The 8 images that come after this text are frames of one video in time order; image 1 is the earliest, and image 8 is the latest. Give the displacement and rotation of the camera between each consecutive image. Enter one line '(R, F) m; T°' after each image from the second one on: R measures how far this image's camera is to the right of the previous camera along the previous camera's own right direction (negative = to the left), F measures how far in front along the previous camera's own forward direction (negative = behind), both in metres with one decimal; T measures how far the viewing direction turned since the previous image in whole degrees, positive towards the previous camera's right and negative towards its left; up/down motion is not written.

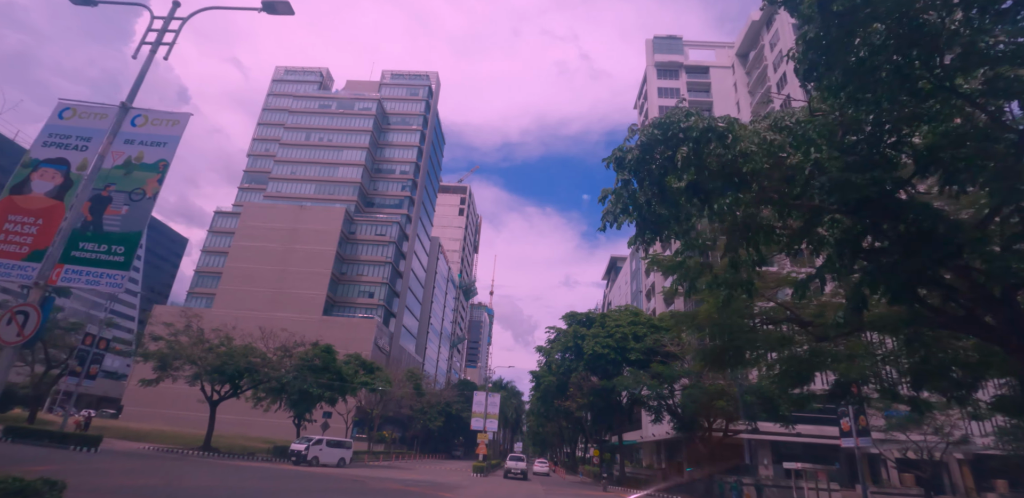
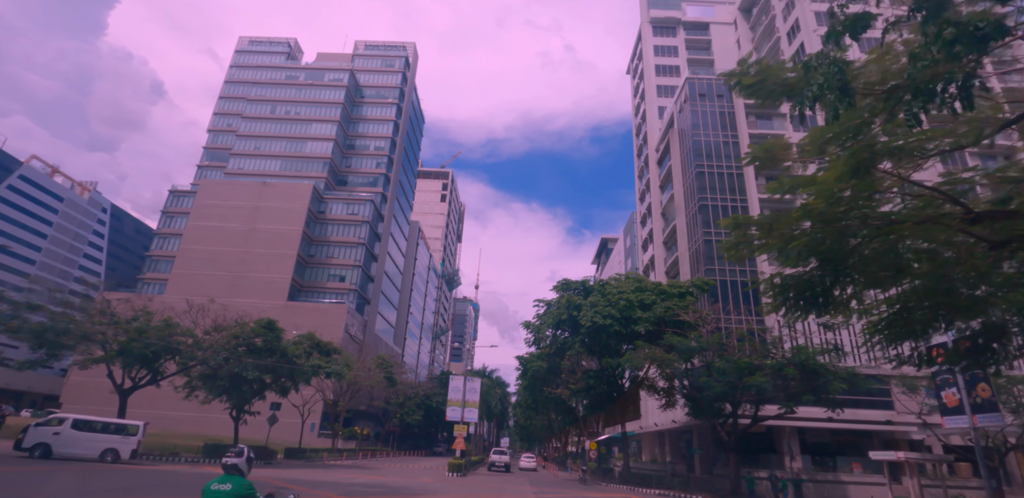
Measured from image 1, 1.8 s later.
(+0.2, +5.7) m; +2°
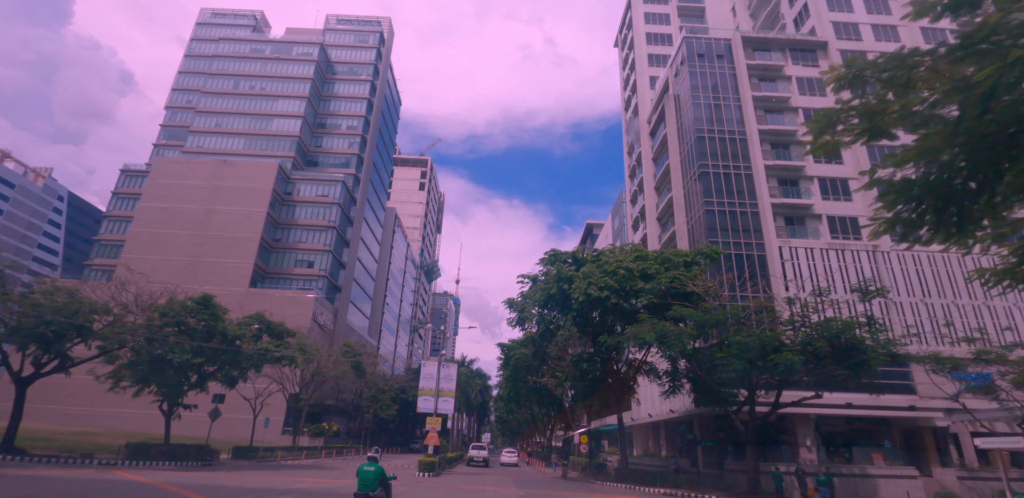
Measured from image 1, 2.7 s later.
(0.0, +3.9) m; +2°
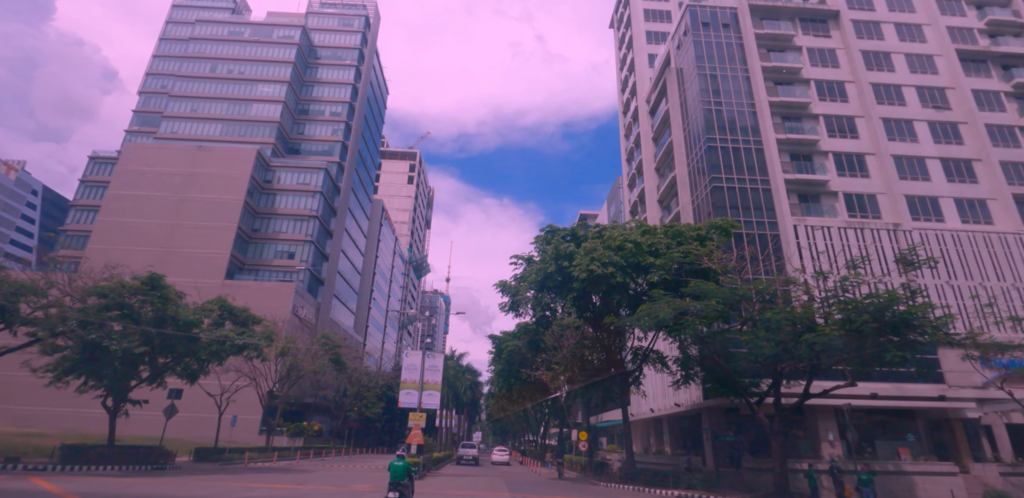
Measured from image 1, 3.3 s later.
(-0.1, +2.7) m; +1°
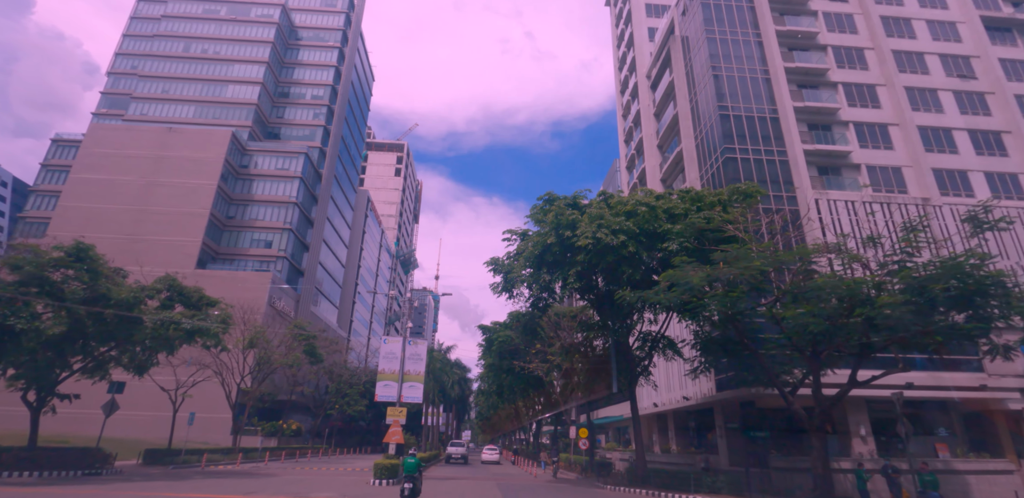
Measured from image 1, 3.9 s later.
(-0.1, +2.9) m; +1°
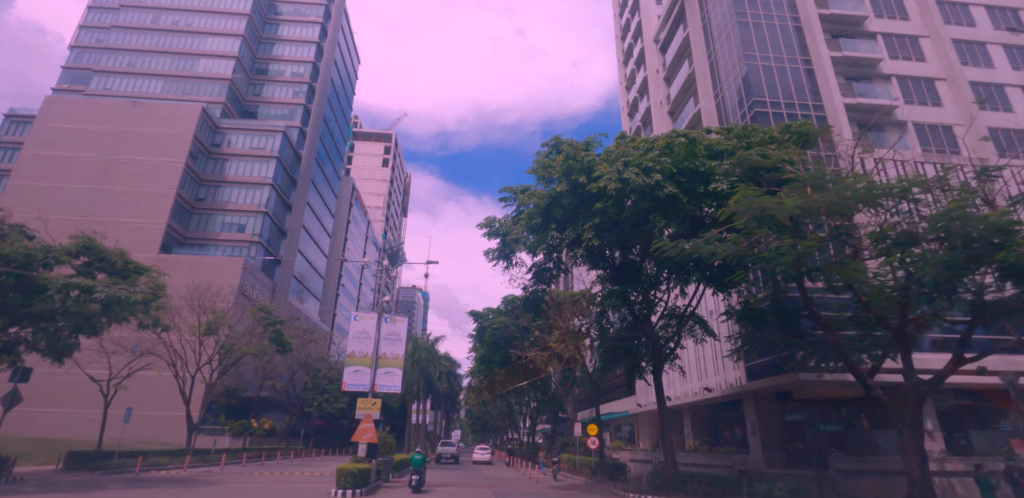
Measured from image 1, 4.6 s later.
(-0.3, +3.8) m; +1°
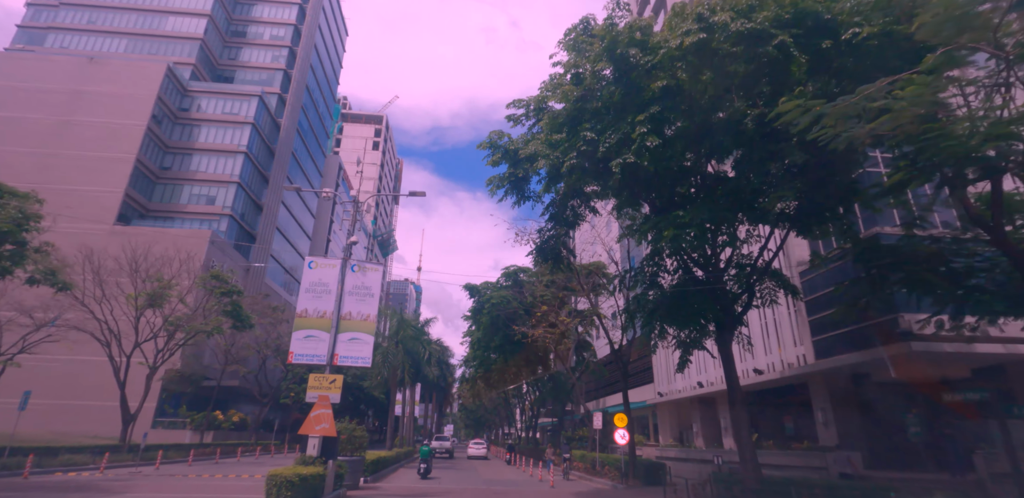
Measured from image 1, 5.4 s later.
(-0.5, +4.7) m; +1°
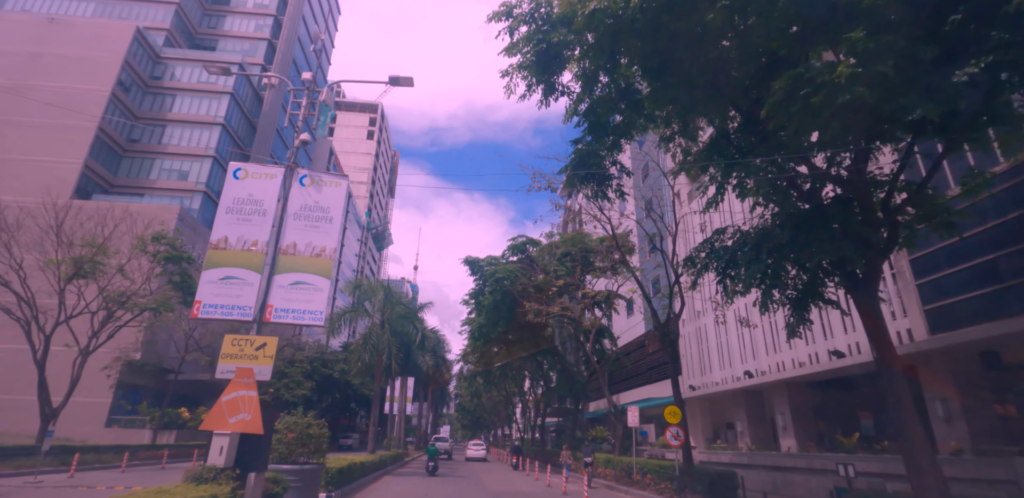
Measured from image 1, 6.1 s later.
(-0.5, +4.3) m; 0°
